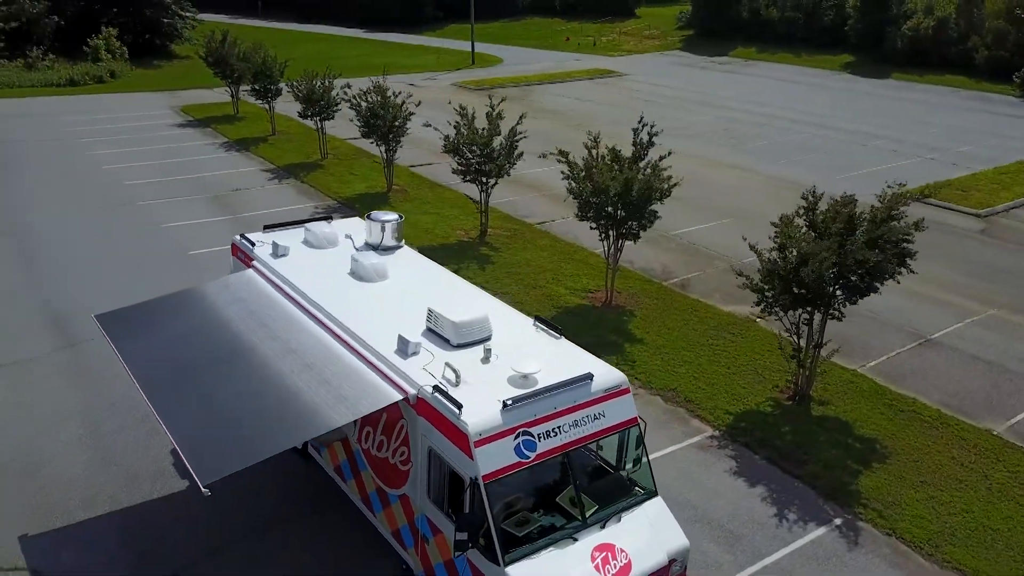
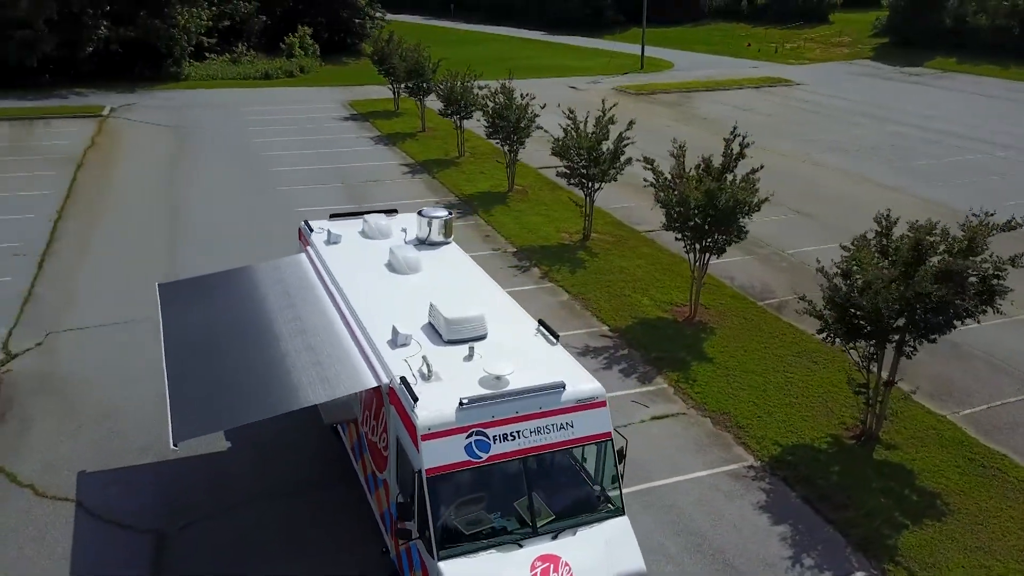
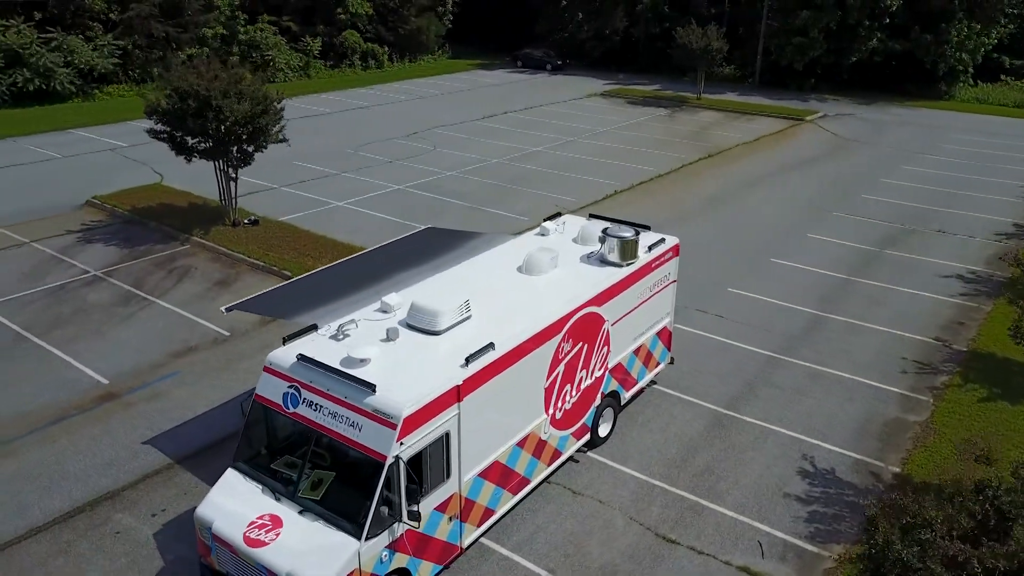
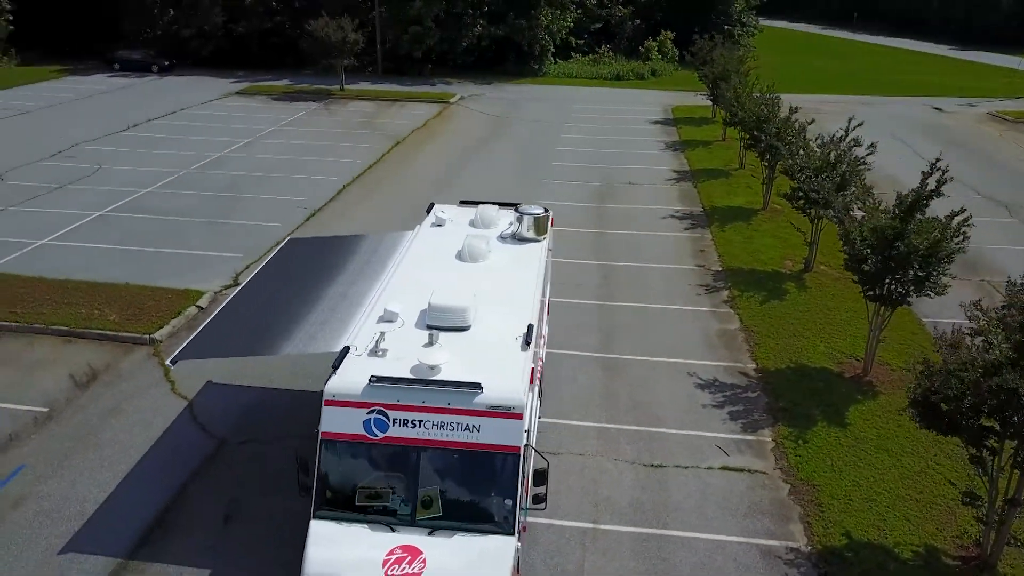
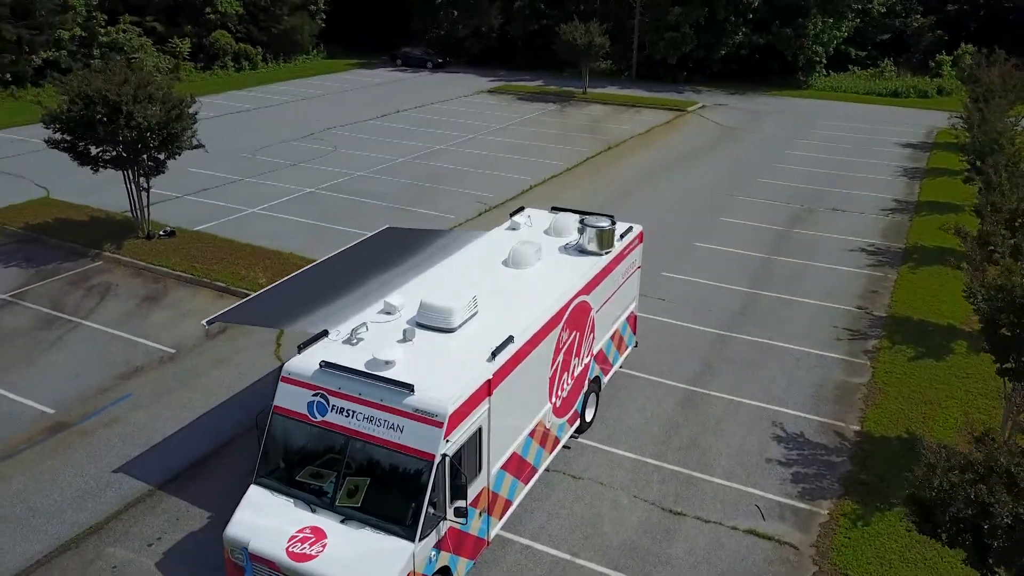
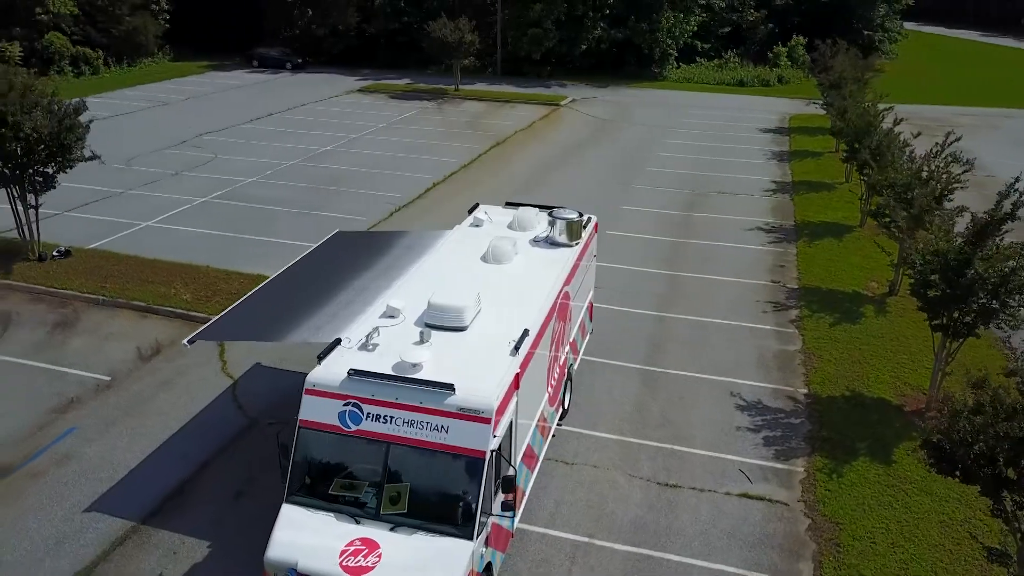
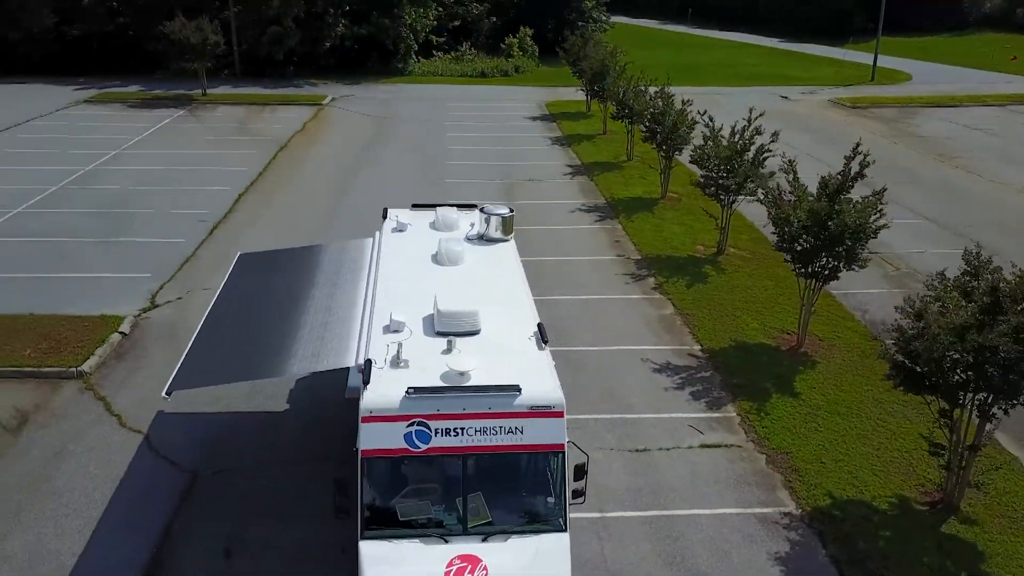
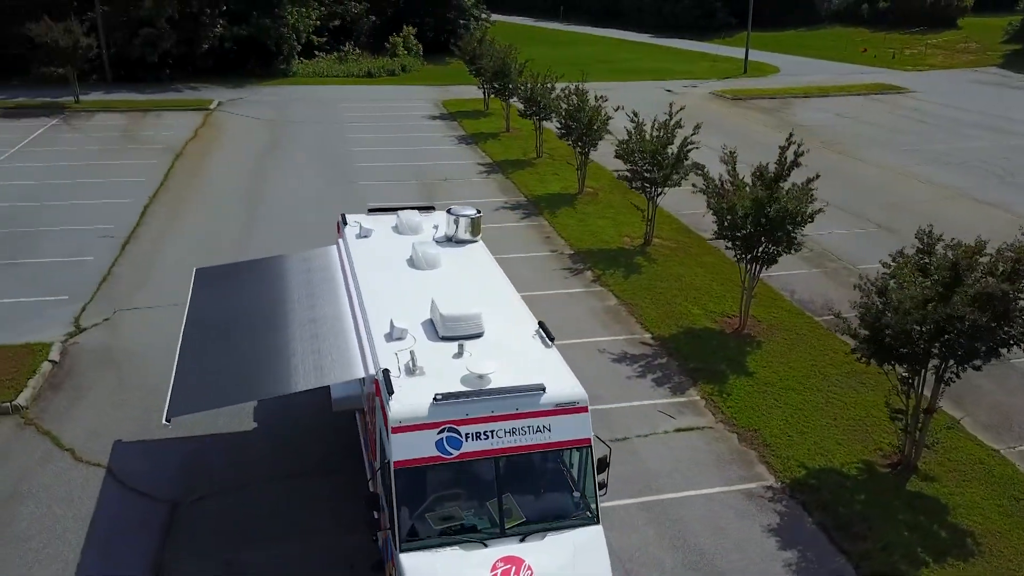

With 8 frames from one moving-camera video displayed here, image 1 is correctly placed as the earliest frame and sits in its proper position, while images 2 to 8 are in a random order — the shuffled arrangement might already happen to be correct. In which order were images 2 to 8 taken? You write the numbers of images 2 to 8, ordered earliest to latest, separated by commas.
2, 8, 7, 4, 6, 5, 3
